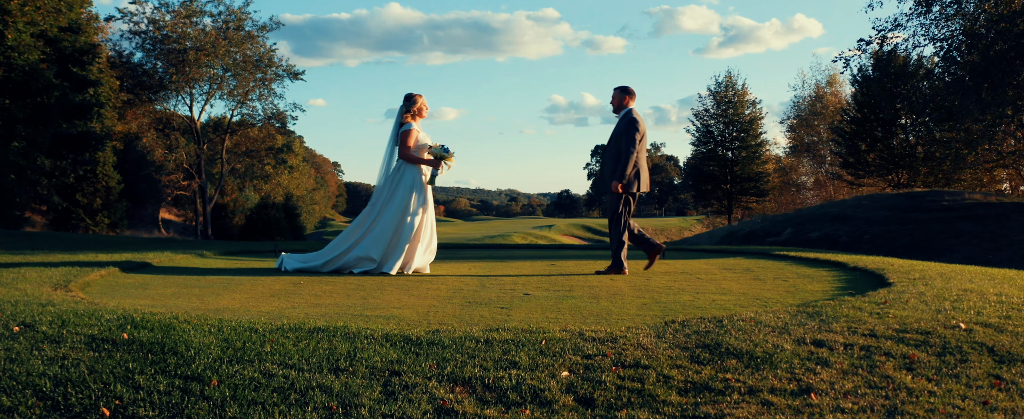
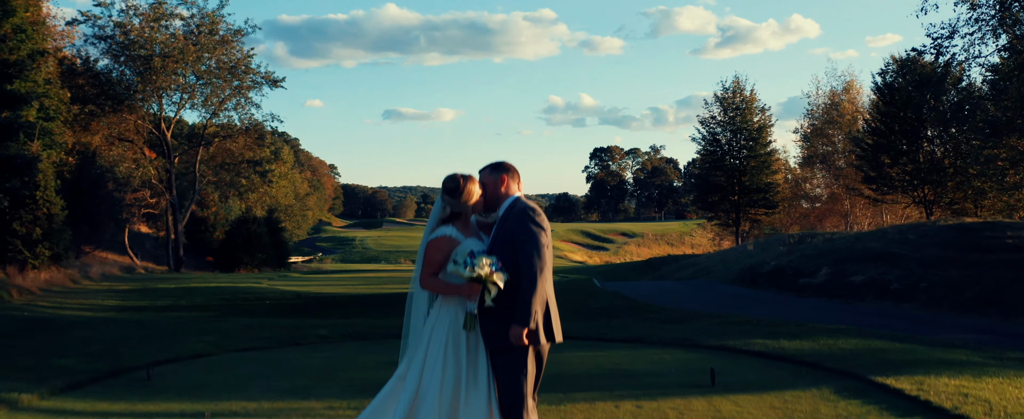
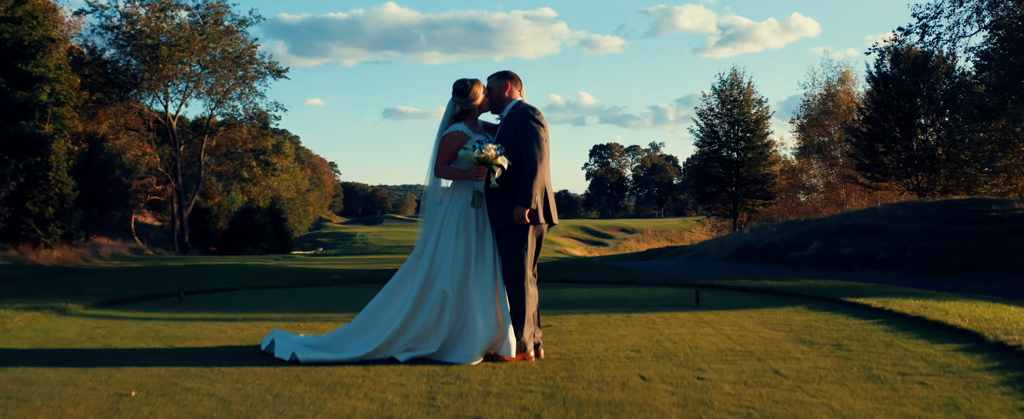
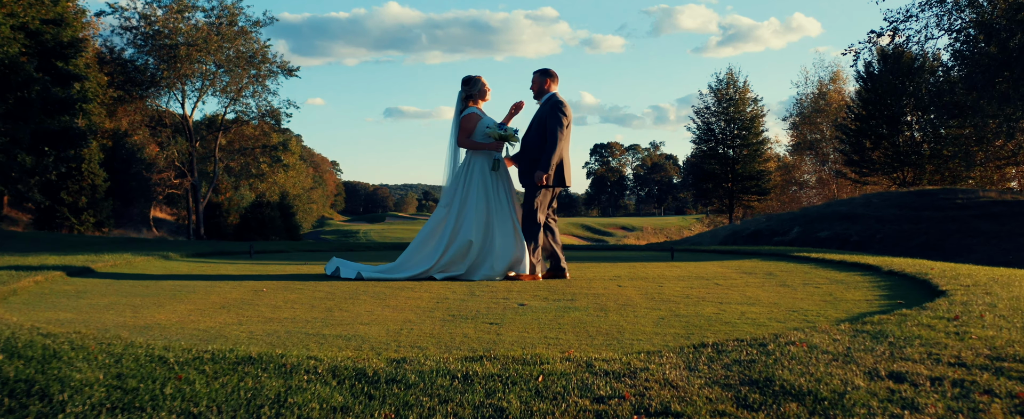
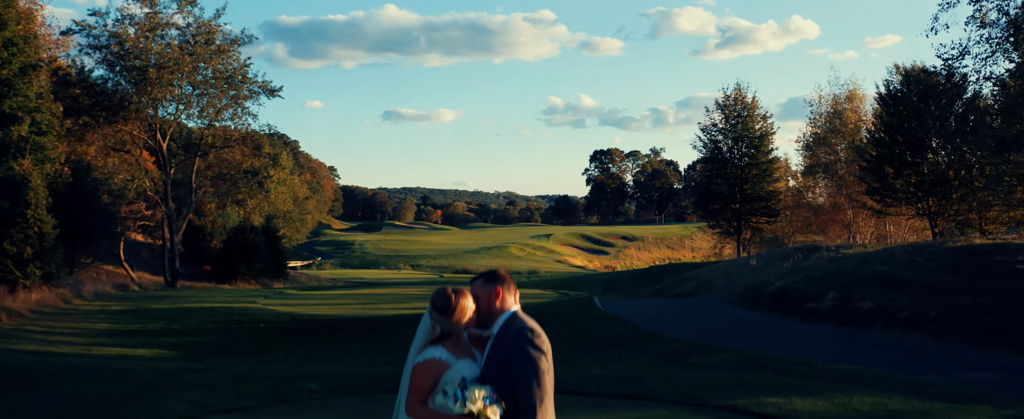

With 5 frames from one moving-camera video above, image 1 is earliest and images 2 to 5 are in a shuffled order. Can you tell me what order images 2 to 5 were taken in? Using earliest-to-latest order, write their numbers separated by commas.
4, 3, 2, 5
